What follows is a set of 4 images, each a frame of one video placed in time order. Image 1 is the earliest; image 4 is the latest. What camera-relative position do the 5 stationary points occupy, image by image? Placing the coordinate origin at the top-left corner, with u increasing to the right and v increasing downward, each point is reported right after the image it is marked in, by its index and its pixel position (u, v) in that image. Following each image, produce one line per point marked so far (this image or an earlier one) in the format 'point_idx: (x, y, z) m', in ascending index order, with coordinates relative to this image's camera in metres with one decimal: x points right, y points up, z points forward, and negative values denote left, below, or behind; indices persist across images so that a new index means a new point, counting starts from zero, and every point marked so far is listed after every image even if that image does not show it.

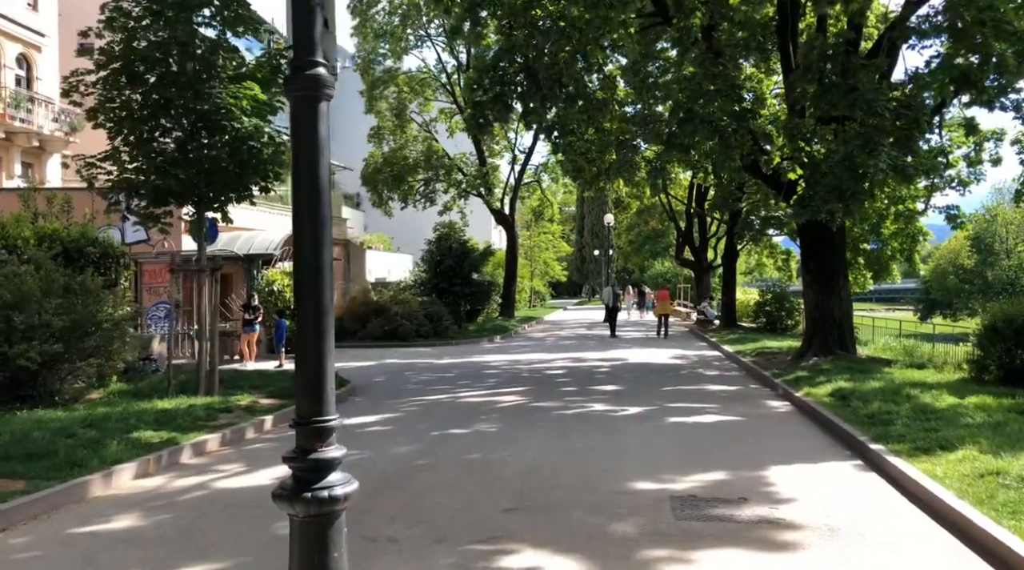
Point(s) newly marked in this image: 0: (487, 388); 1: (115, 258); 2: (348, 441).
0: (-0.4, -1.7, +15.4) m
1: (-6.8, +0.4, +16.2) m
2: (-1.8, -1.7, +10.1) m
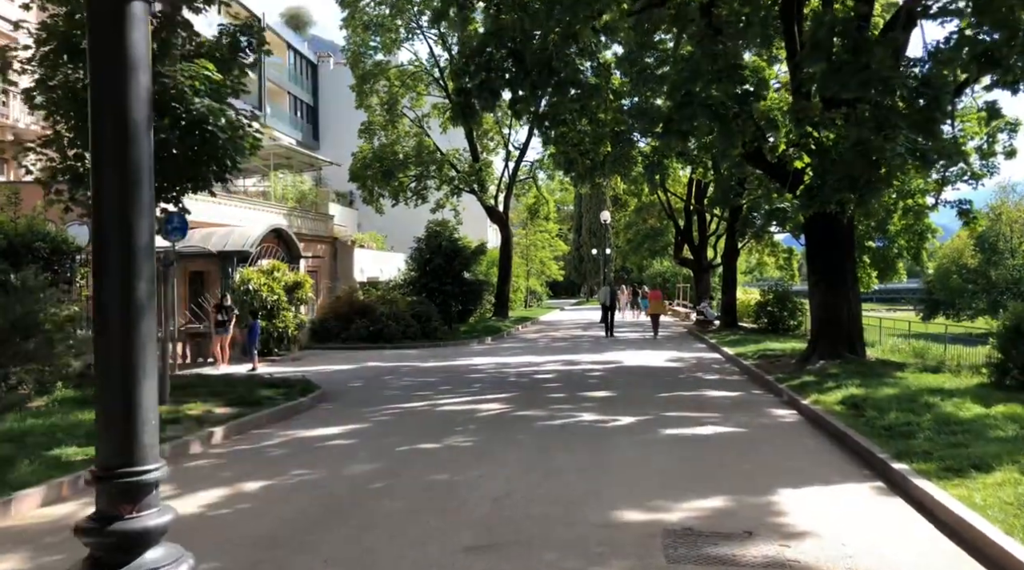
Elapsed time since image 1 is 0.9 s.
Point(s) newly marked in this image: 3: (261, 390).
0: (-0.7, -1.6, +14.2) m
1: (-7.1, +0.5, +15.1) m
2: (-2.0, -1.6, +9.0) m
3: (-3.5, -1.5, +13.3) m
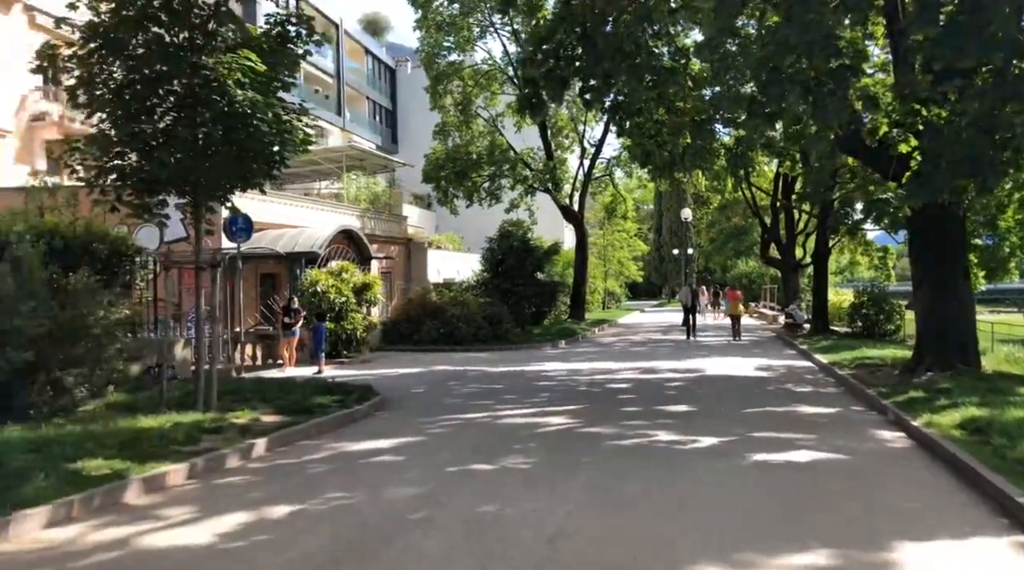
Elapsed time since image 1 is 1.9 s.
0: (+0.3, -1.6, +13.3) m
1: (-6.0, +0.4, +14.7) m
2: (-1.4, -1.6, +8.2) m
3: (-2.6, -1.5, +12.6) m
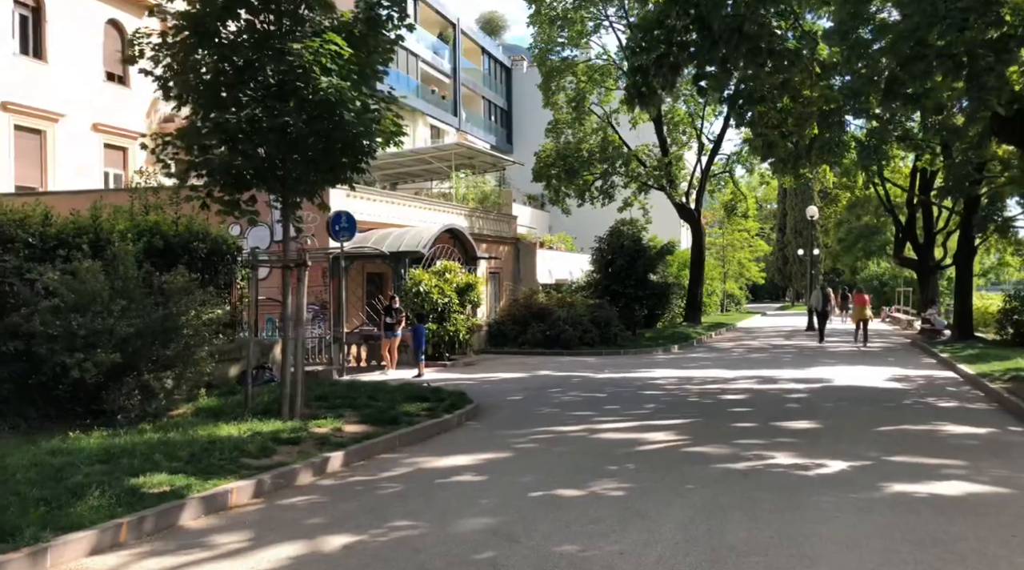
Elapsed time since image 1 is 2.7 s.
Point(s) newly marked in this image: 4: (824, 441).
0: (+1.6, -1.7, +12.3) m
1: (-4.5, +0.4, +14.5) m
2: (-0.7, -1.7, +7.5) m
3: (-1.3, -1.5, +12.0) m
4: (+3.4, -1.7, +10.3) m
